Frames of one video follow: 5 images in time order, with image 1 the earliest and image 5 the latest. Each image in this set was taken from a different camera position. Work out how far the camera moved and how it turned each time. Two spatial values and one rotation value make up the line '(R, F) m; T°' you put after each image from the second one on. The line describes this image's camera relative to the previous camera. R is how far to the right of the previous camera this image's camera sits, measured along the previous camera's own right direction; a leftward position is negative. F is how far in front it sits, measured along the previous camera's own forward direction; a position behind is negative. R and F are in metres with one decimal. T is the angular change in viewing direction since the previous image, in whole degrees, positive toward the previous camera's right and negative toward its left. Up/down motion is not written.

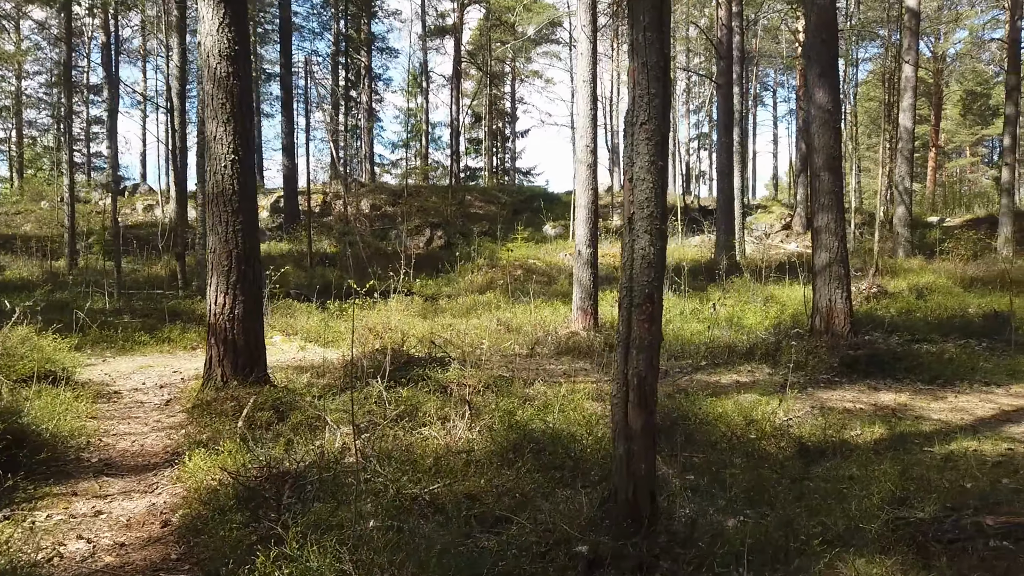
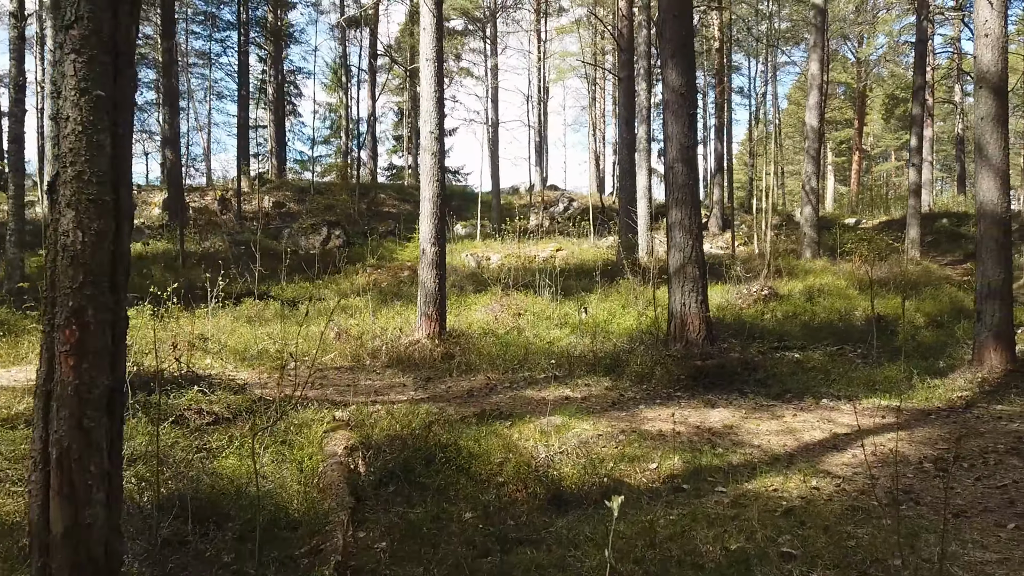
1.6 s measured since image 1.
(+1.3, +0.9) m; +4°
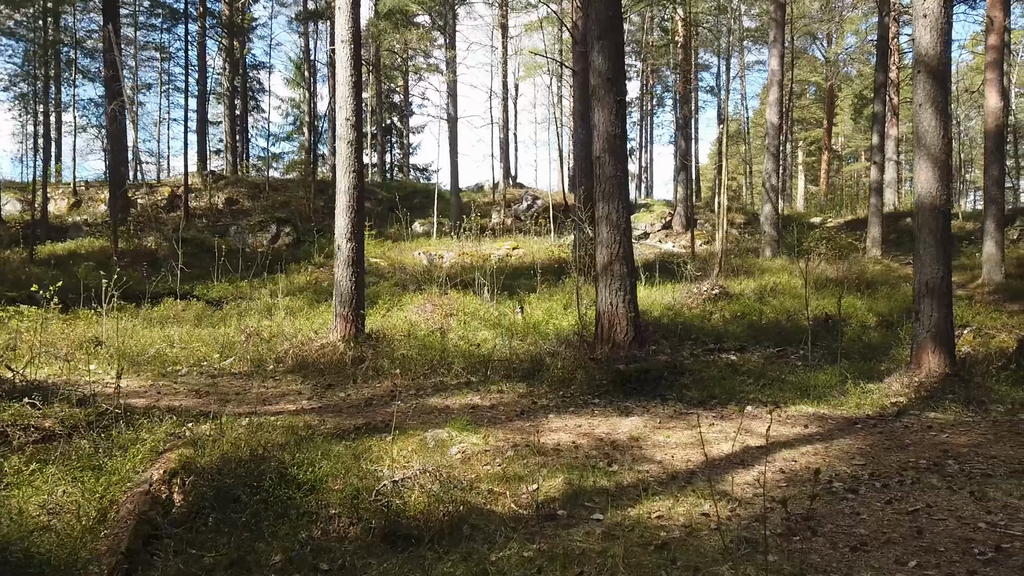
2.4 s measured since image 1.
(+0.6, +0.5) m; +2°
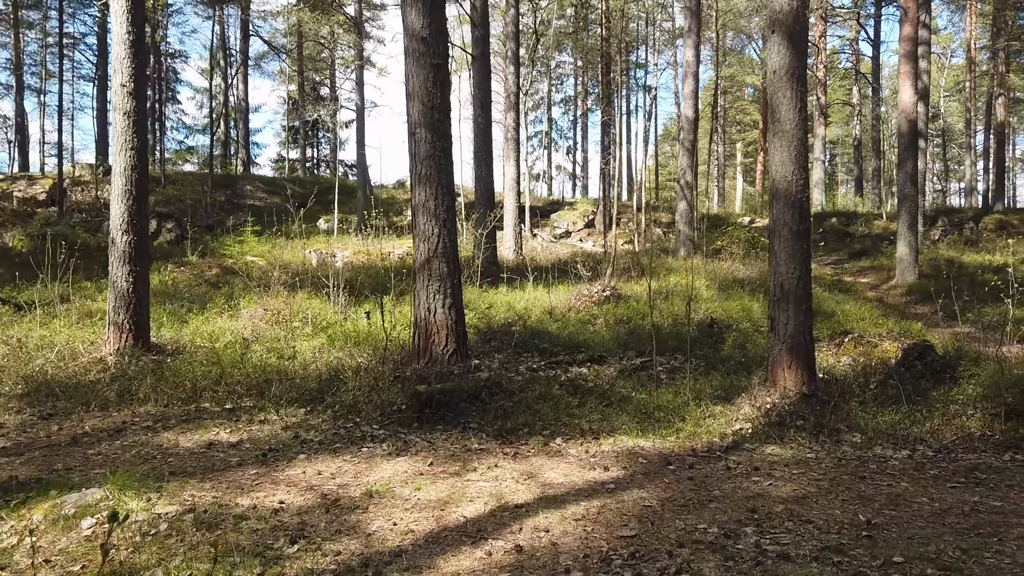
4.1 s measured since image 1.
(+1.3, +1.1) m; +4°
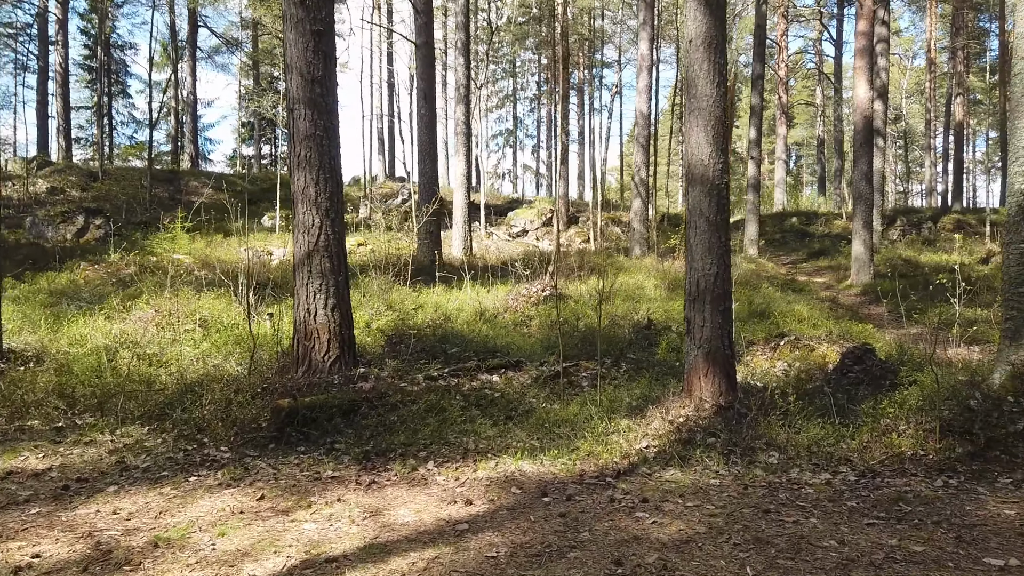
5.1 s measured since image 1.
(+0.6, +0.6) m; +2°
